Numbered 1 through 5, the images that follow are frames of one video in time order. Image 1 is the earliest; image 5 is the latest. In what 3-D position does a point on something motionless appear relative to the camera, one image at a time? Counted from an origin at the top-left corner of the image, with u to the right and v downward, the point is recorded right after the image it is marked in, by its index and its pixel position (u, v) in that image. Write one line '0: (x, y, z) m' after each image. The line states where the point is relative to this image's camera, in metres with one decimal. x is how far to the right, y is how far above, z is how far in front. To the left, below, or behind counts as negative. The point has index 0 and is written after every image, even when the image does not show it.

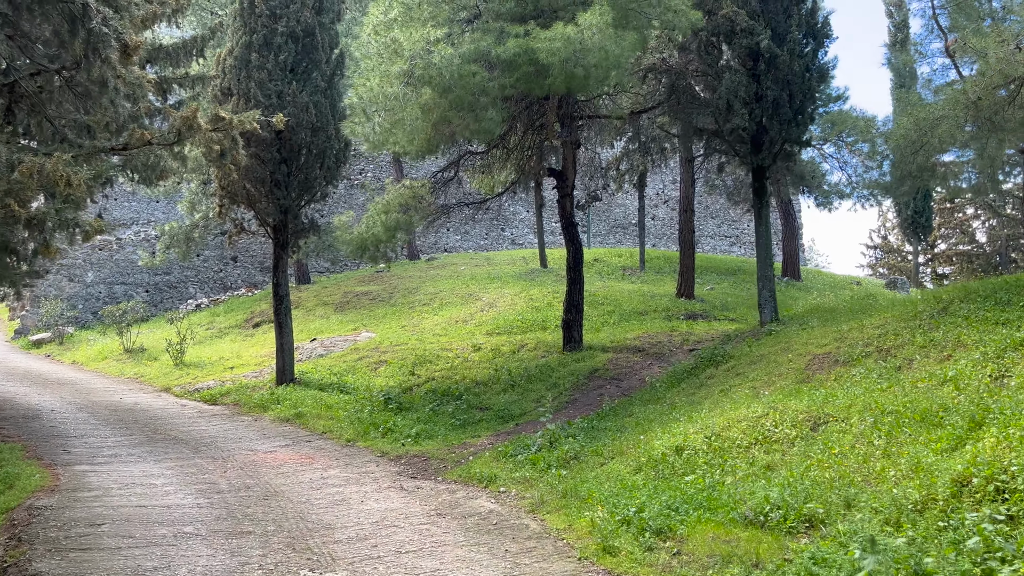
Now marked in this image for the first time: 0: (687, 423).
0: (+1.8, -1.4, +8.5) m
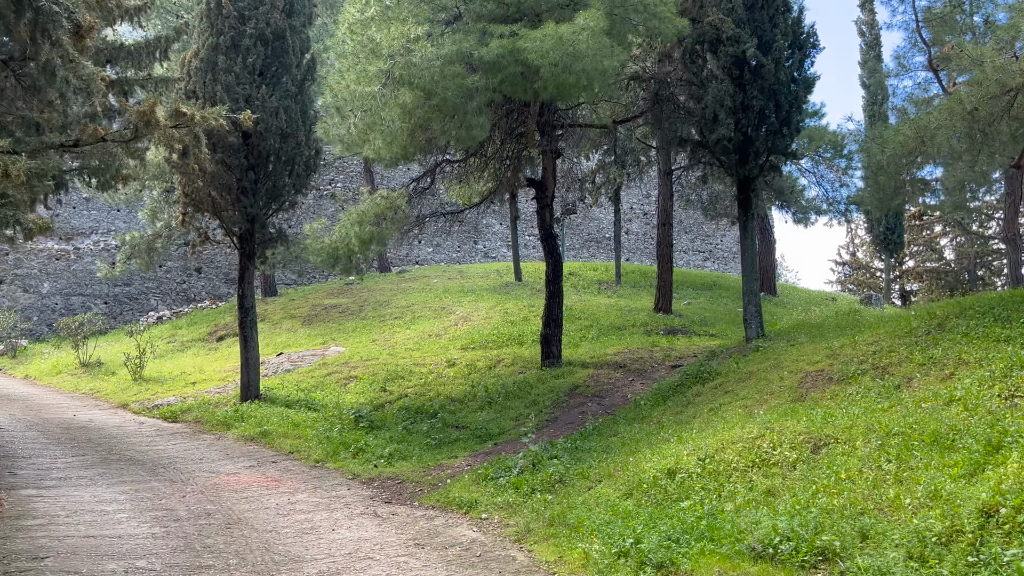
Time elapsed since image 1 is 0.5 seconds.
0: (+1.6, -1.5, +8.1) m
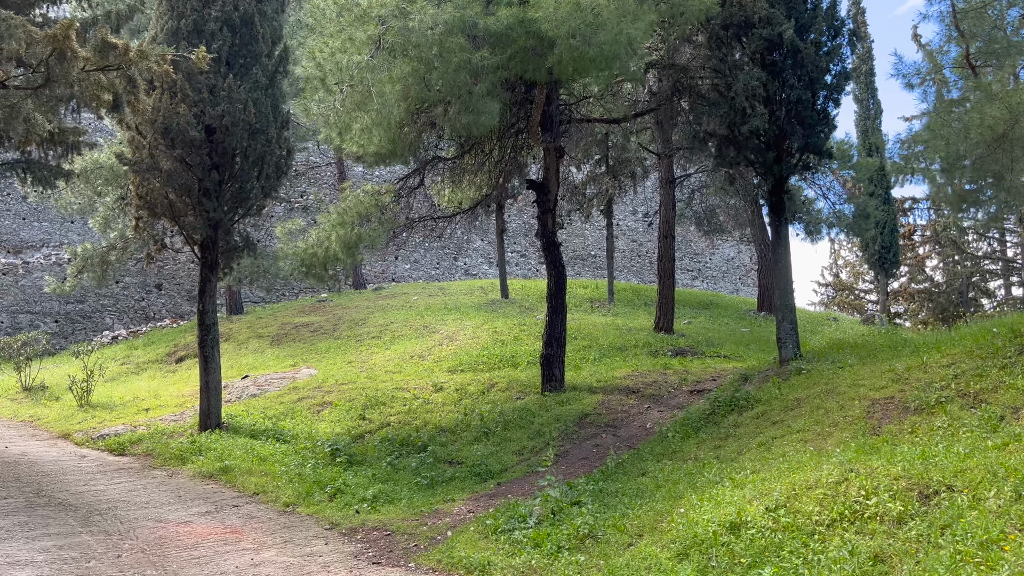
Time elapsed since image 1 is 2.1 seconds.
0: (+1.8, -1.6, +6.6) m
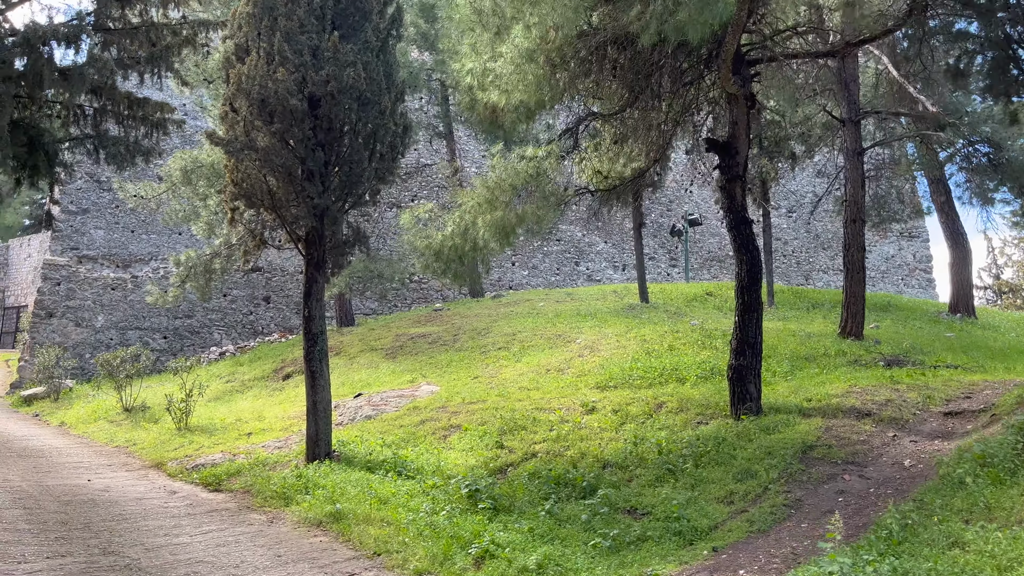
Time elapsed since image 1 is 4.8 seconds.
0: (+3.2, -1.4, +3.8) m
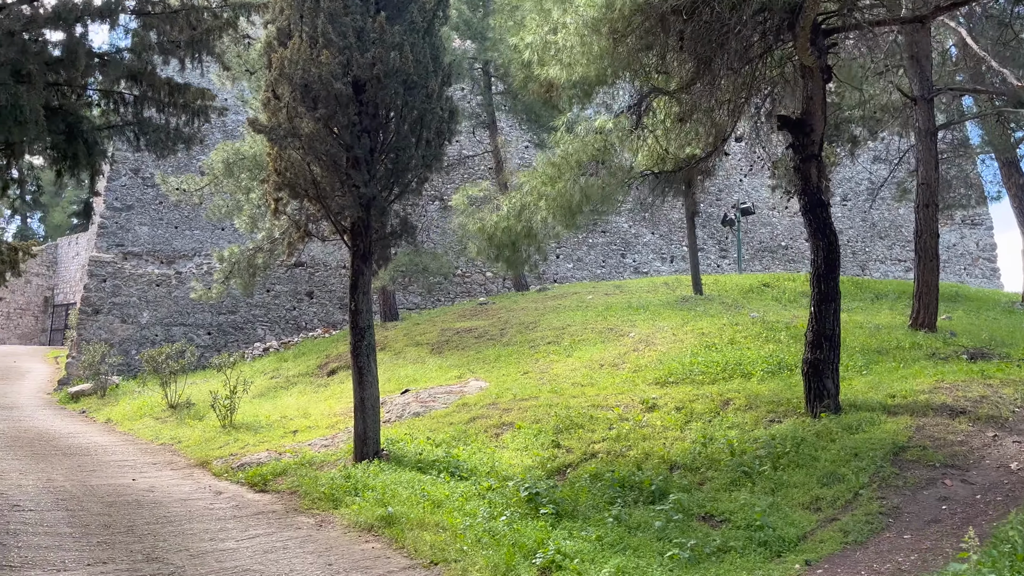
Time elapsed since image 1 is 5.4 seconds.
0: (+3.5, -1.3, +3.1) m
